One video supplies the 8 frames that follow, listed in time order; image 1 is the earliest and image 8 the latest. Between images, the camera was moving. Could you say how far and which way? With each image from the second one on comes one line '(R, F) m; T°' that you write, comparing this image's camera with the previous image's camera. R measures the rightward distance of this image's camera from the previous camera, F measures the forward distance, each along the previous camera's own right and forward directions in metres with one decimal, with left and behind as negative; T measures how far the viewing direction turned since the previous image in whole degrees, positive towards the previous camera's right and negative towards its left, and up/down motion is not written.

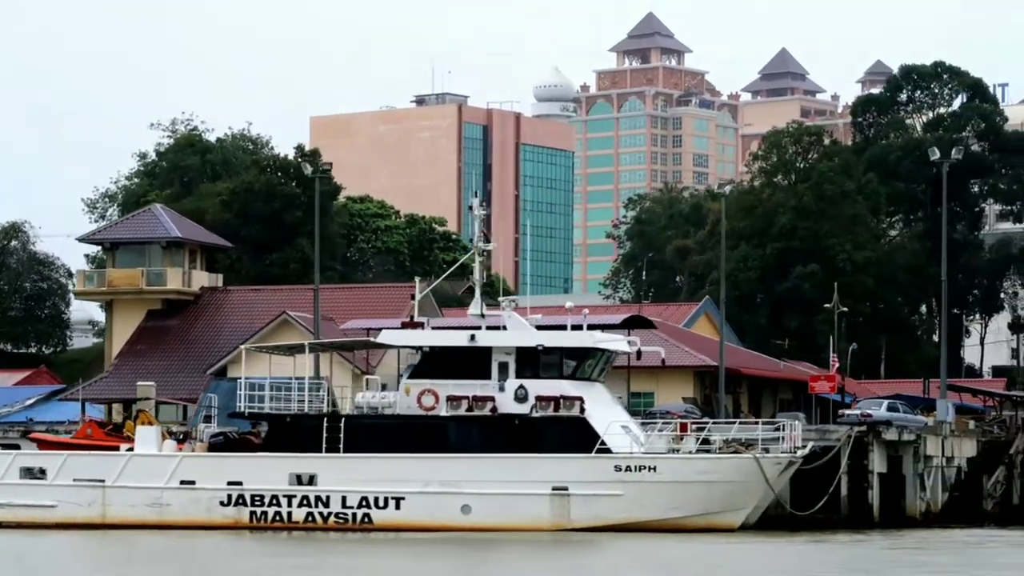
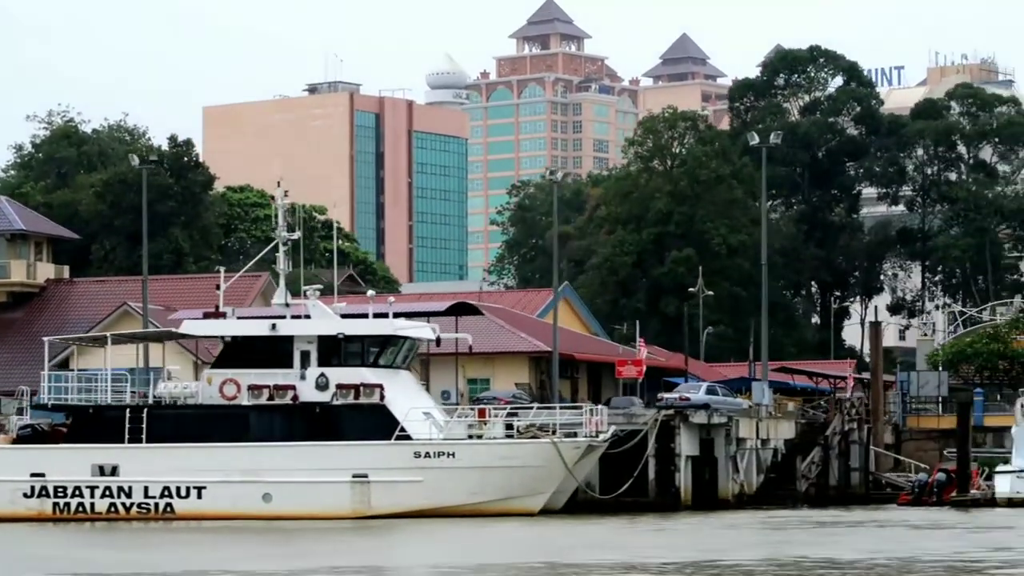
(+1.9, -0.3) m; +1°
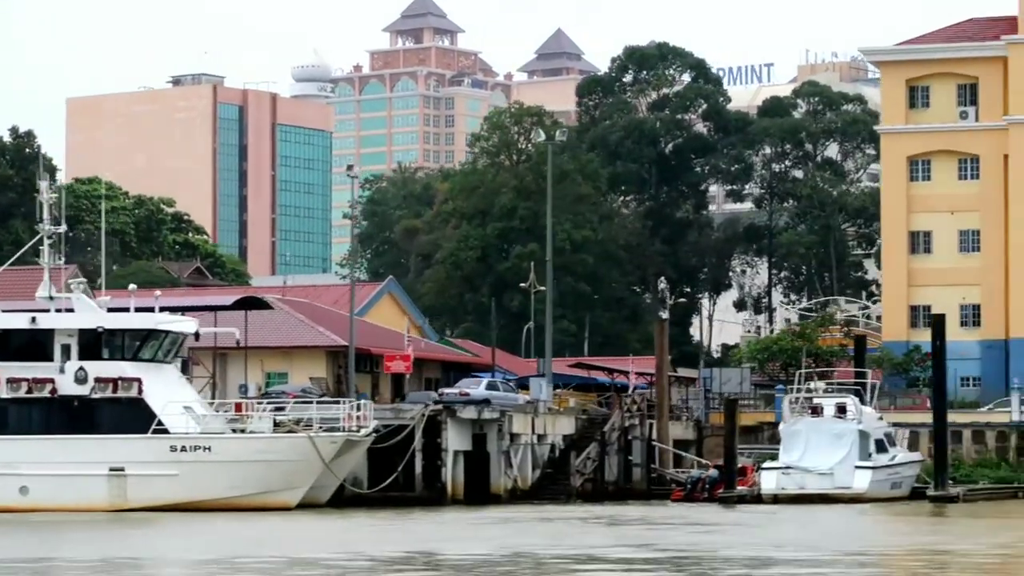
(+2.1, -0.3) m; +2°
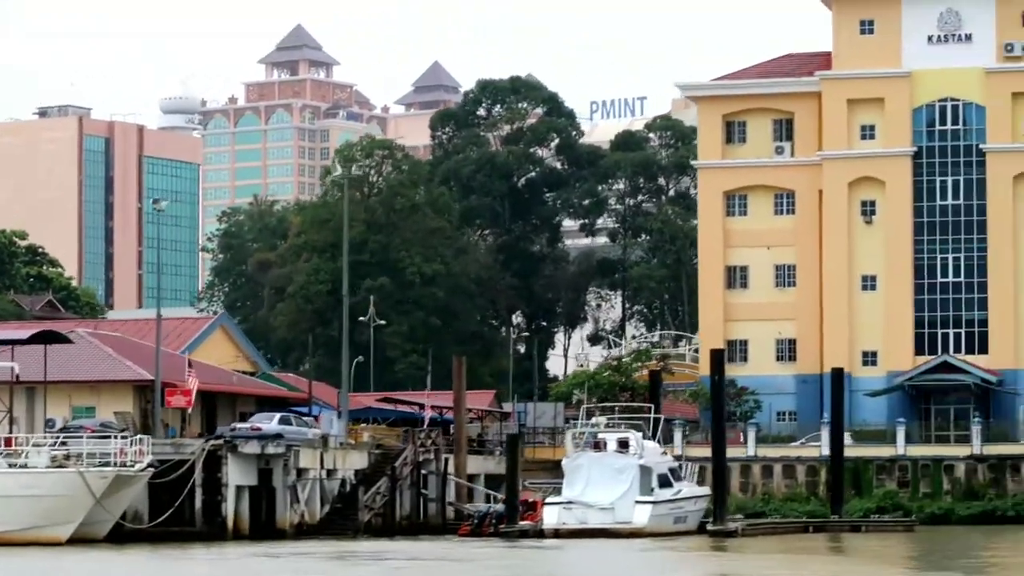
(+1.9, -0.2) m; +2°
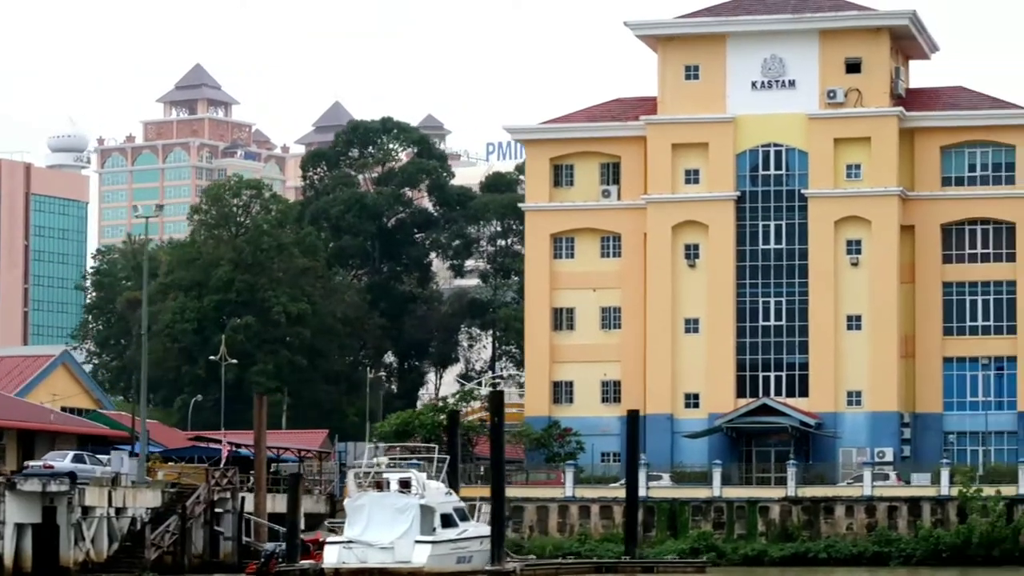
(+2.4, -0.3) m; +1°
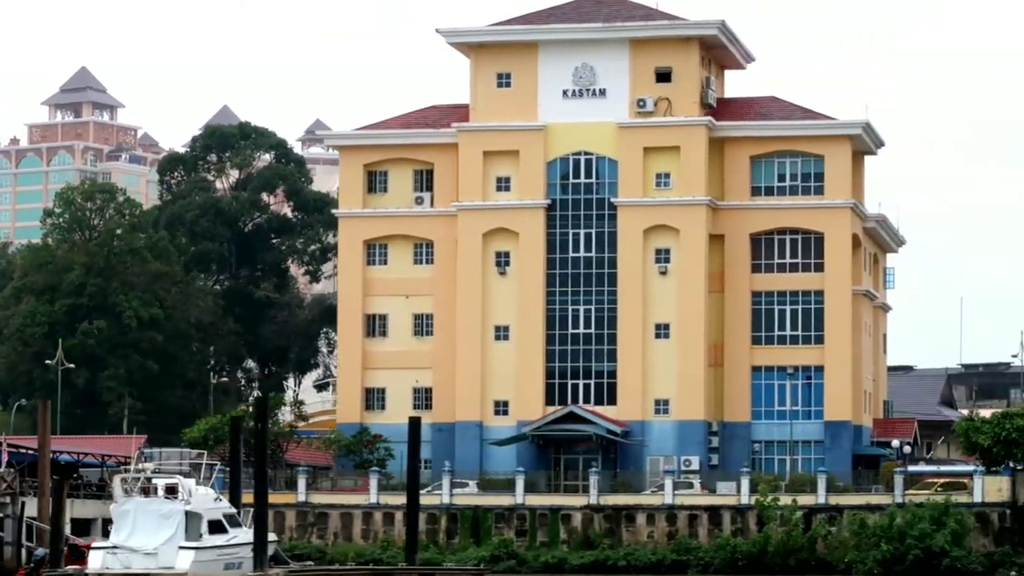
(+2.5, -0.1) m; +2°
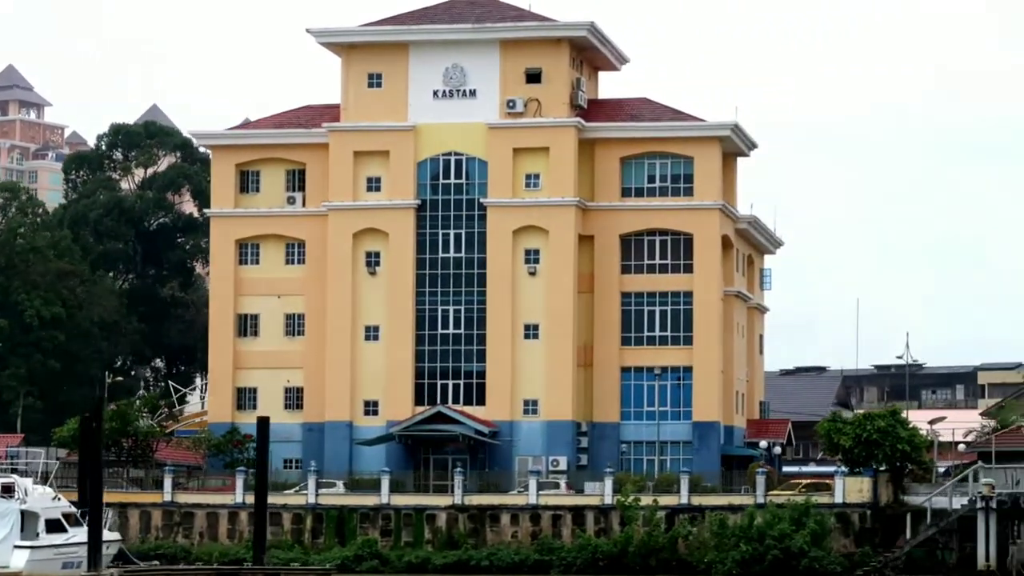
(+1.9, -0.1) m; +1°
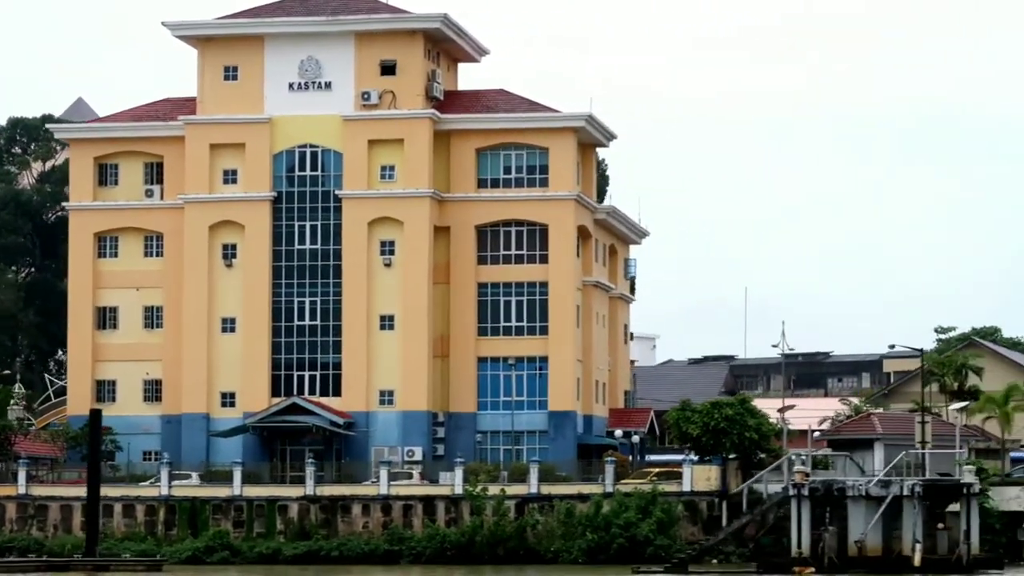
(+2.3, -0.3) m; +1°
